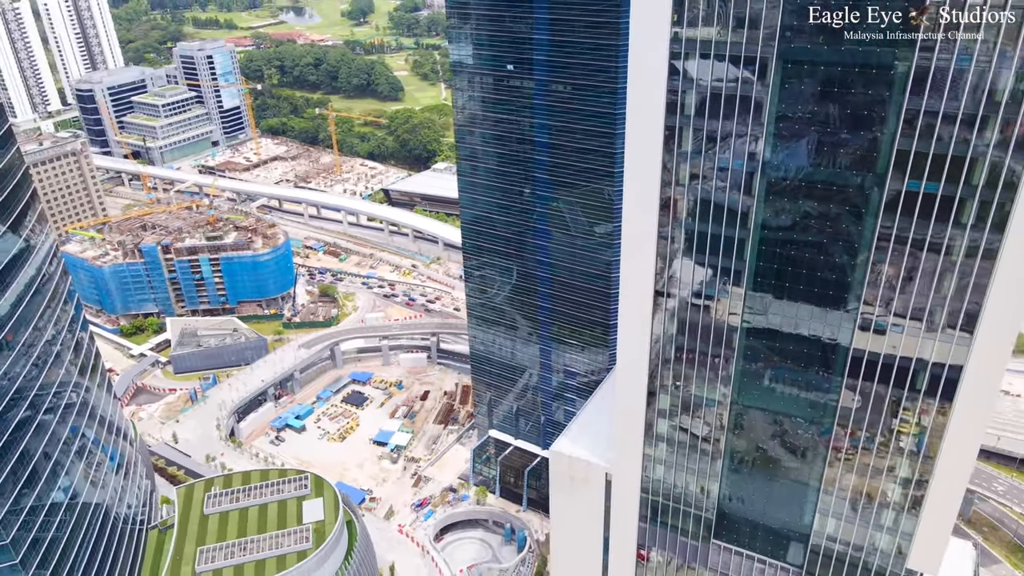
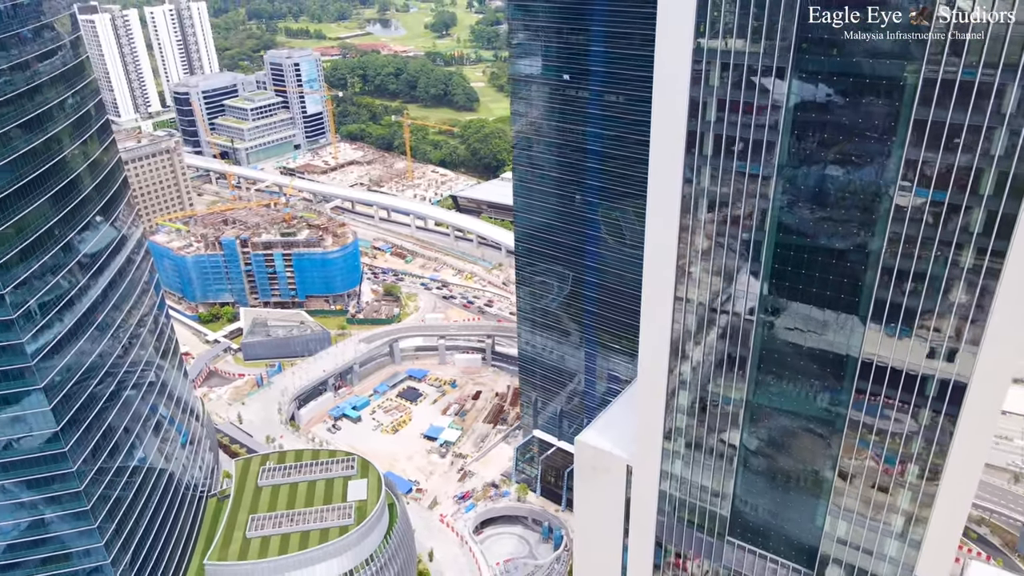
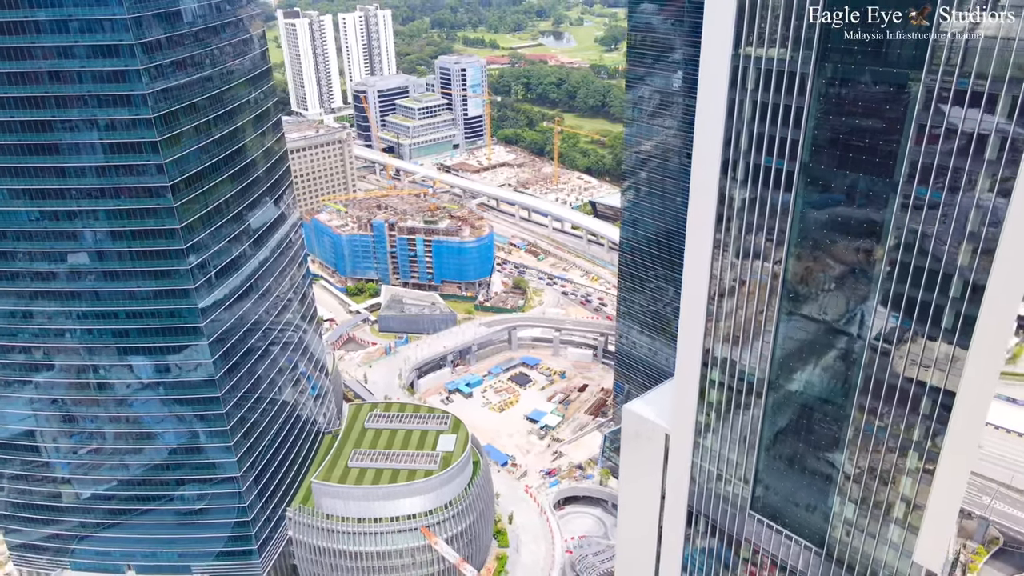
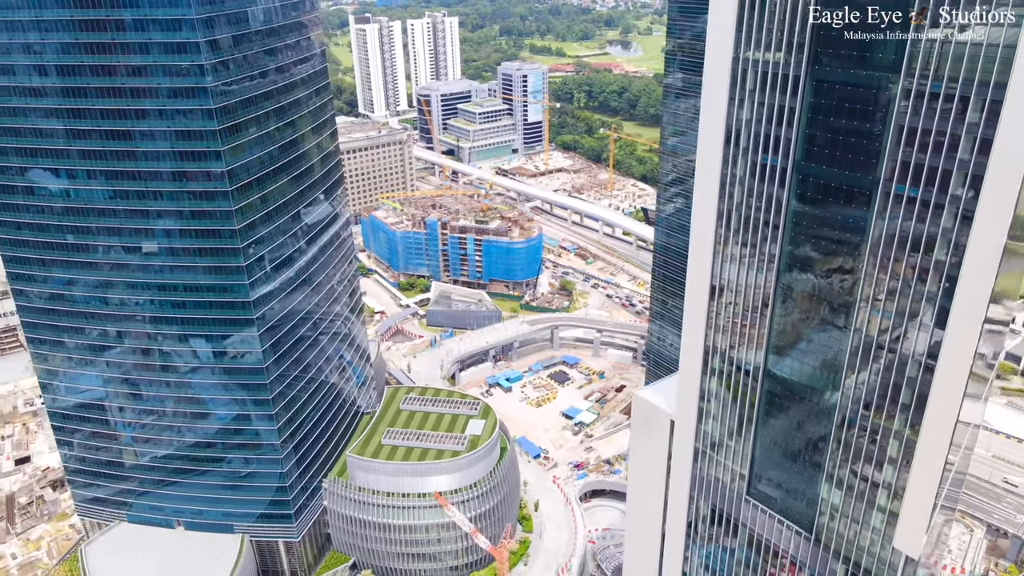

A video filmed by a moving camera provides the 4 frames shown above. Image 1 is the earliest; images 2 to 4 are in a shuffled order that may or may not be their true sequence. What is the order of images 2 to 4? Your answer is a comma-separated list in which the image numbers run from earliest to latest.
2, 3, 4
